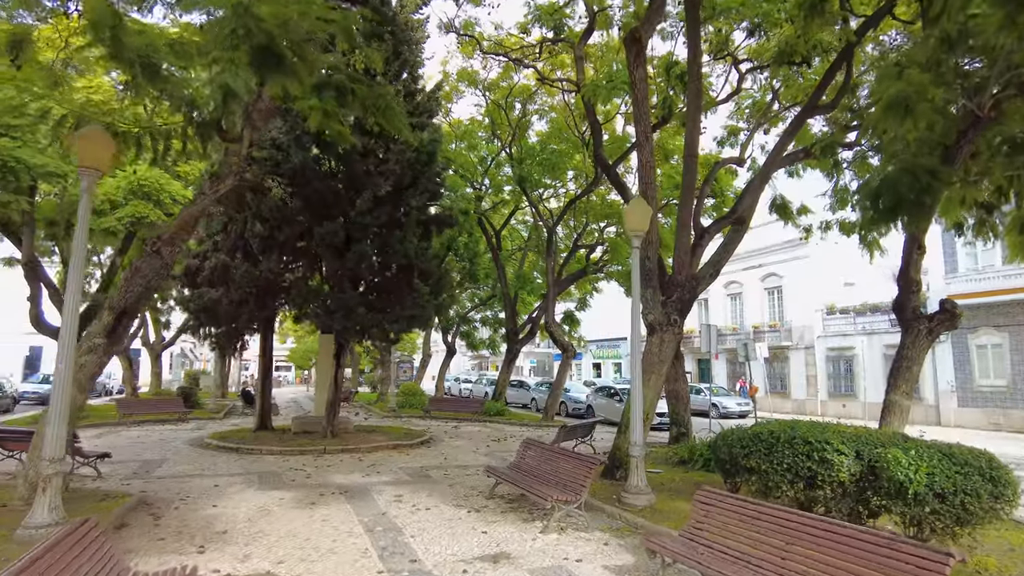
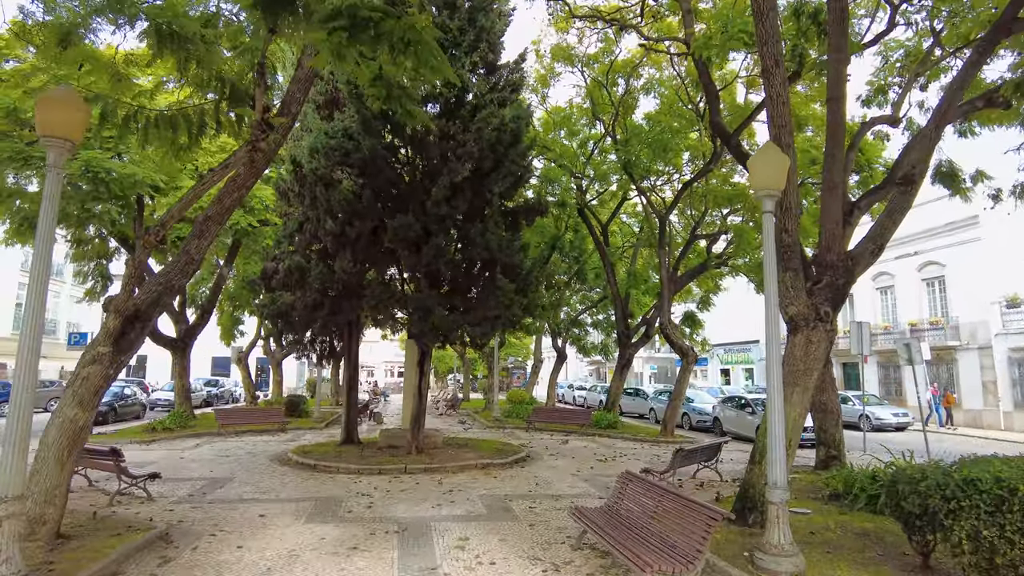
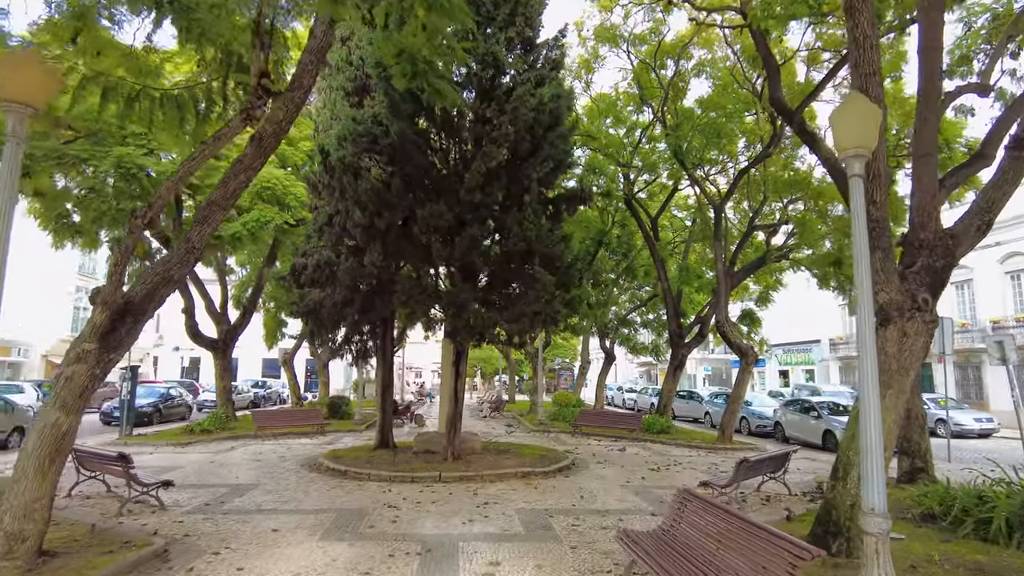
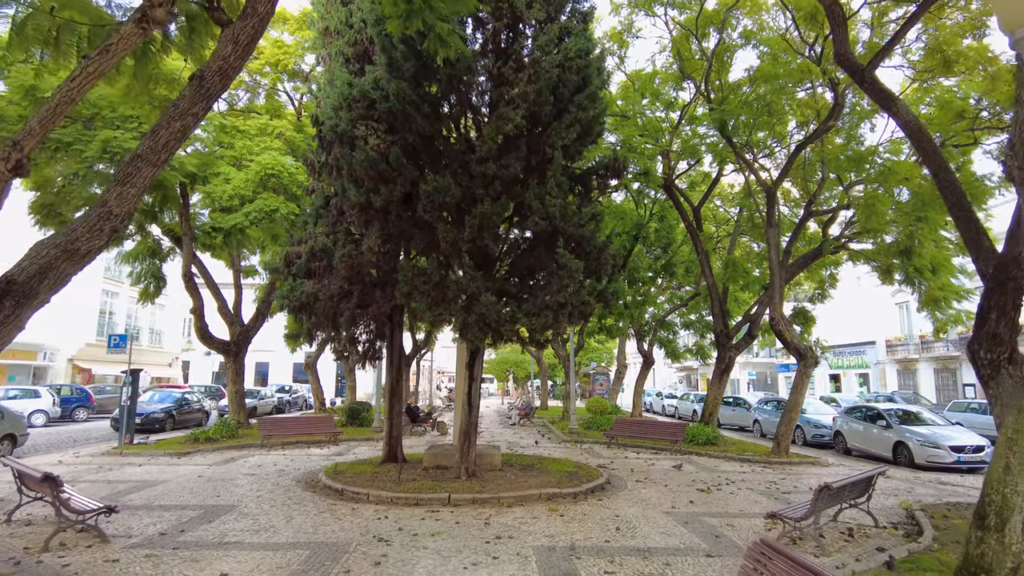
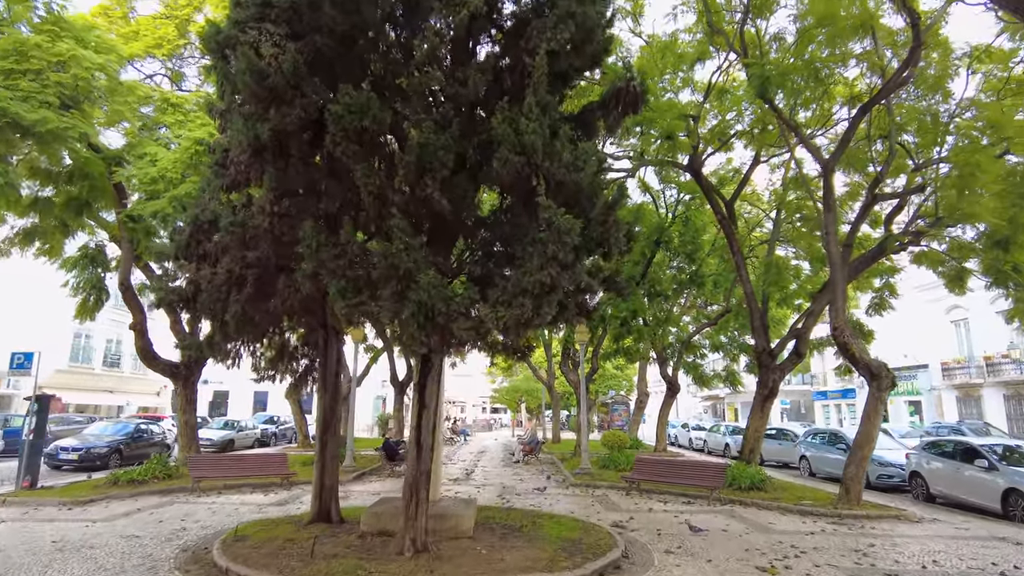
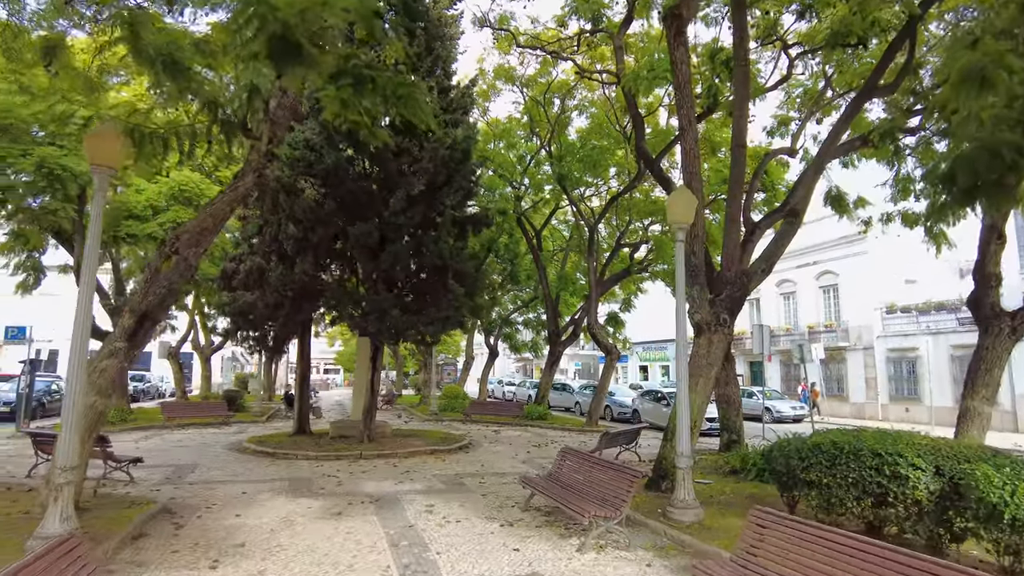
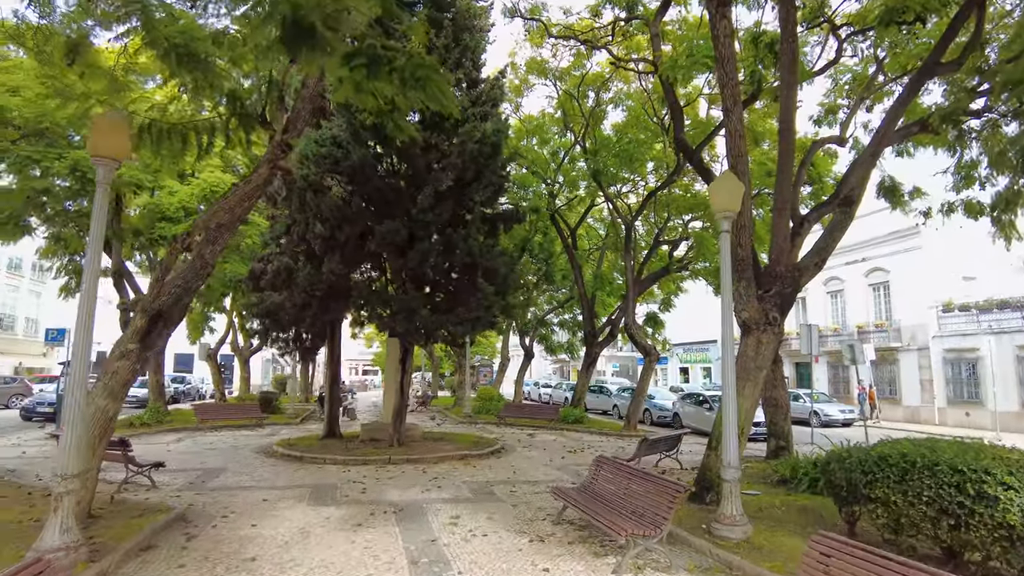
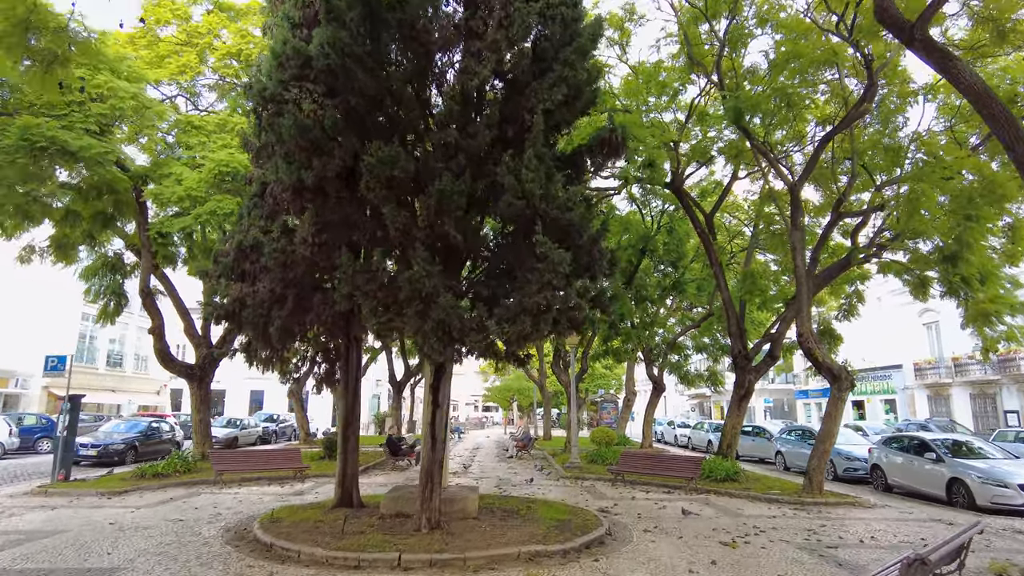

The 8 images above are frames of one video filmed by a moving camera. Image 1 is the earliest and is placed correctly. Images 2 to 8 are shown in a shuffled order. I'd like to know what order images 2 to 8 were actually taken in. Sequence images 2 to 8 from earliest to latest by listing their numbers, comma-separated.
6, 7, 2, 3, 4, 8, 5
